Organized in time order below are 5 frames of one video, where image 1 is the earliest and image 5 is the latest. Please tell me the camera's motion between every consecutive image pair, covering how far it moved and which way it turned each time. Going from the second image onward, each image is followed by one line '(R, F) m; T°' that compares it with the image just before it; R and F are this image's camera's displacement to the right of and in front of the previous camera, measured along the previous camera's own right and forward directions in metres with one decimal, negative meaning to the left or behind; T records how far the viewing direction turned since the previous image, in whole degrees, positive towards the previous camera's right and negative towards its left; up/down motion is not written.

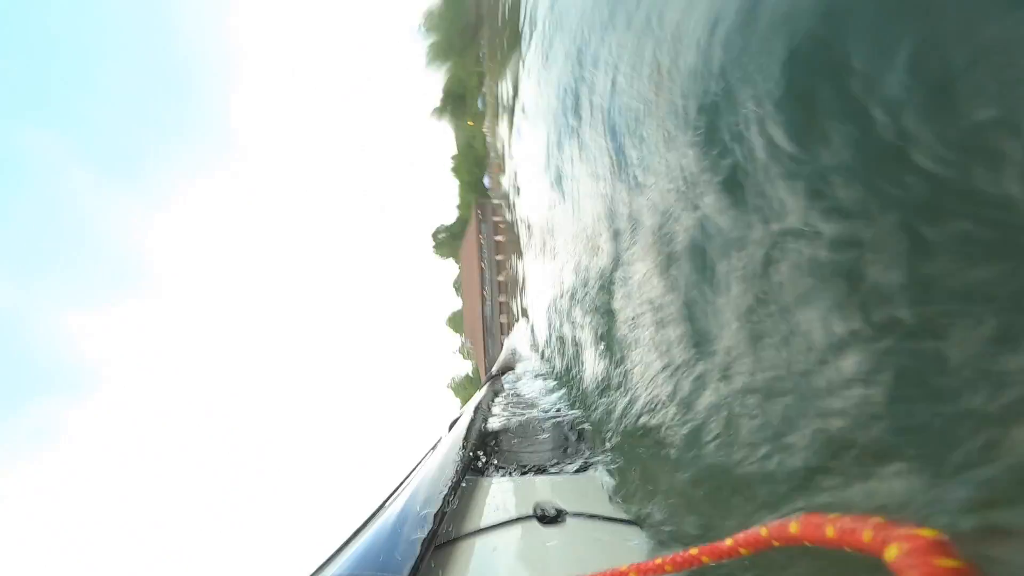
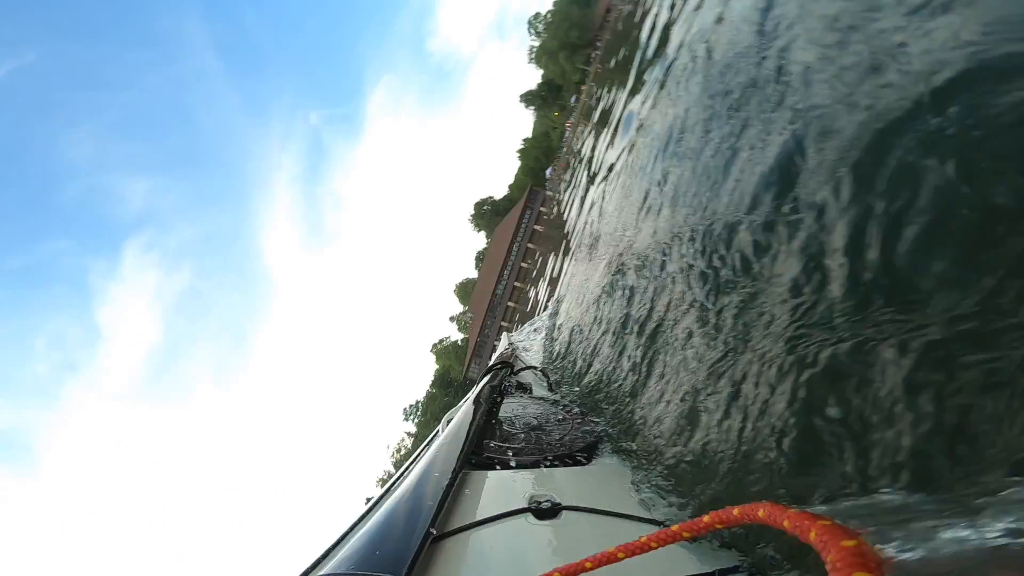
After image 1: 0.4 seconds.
(-0.3, -0.7) m; -2°
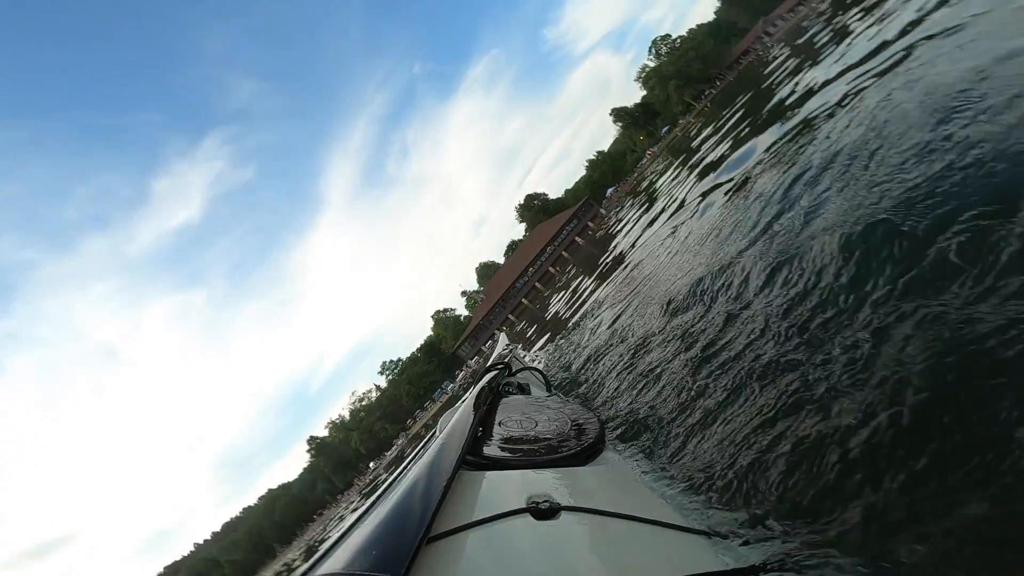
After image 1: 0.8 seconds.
(-0.5, +0.3) m; -2°
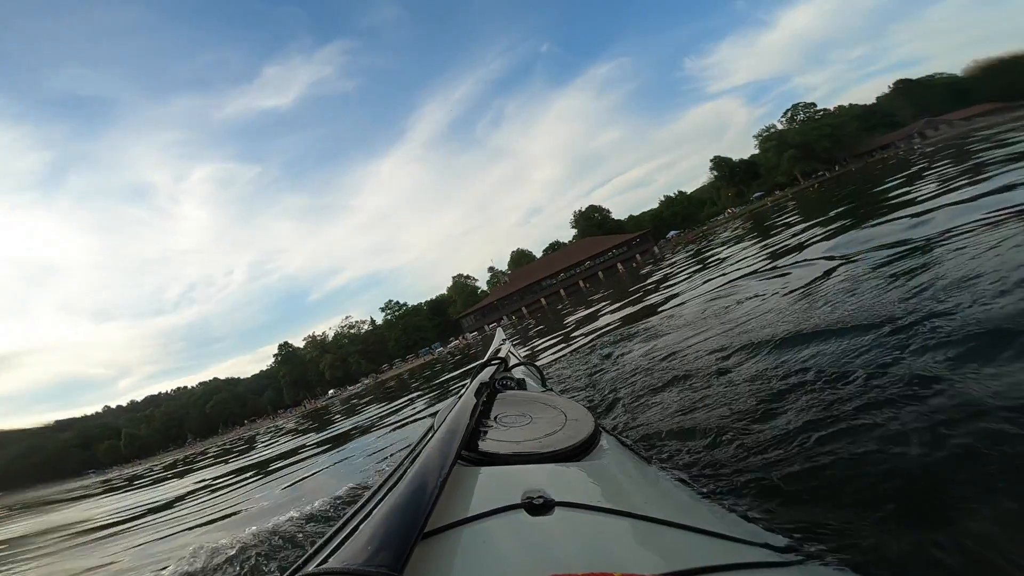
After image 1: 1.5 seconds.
(-0.2, +1.0) m; -3°
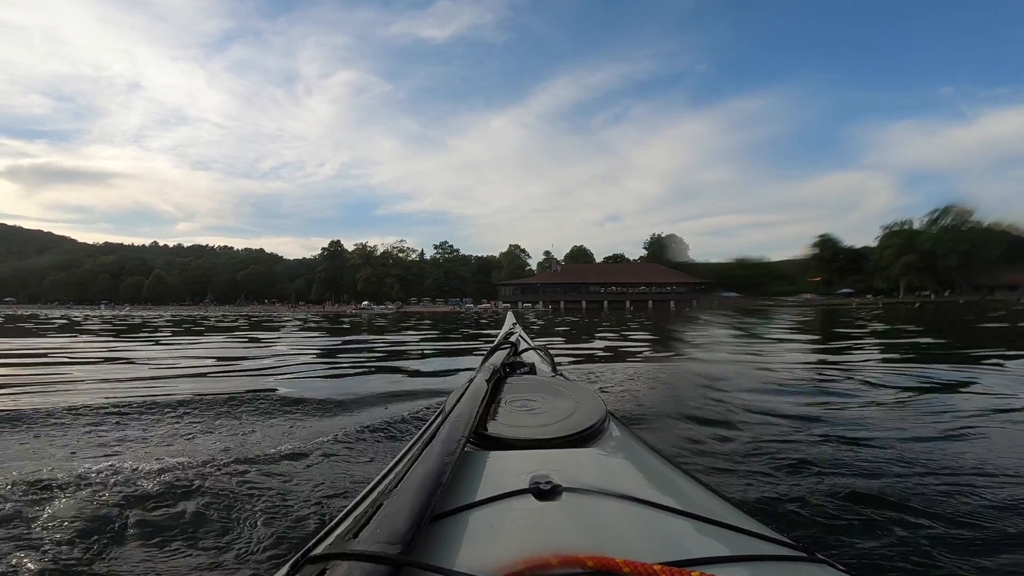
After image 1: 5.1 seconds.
(-0.1, +0.4) m; -5°
